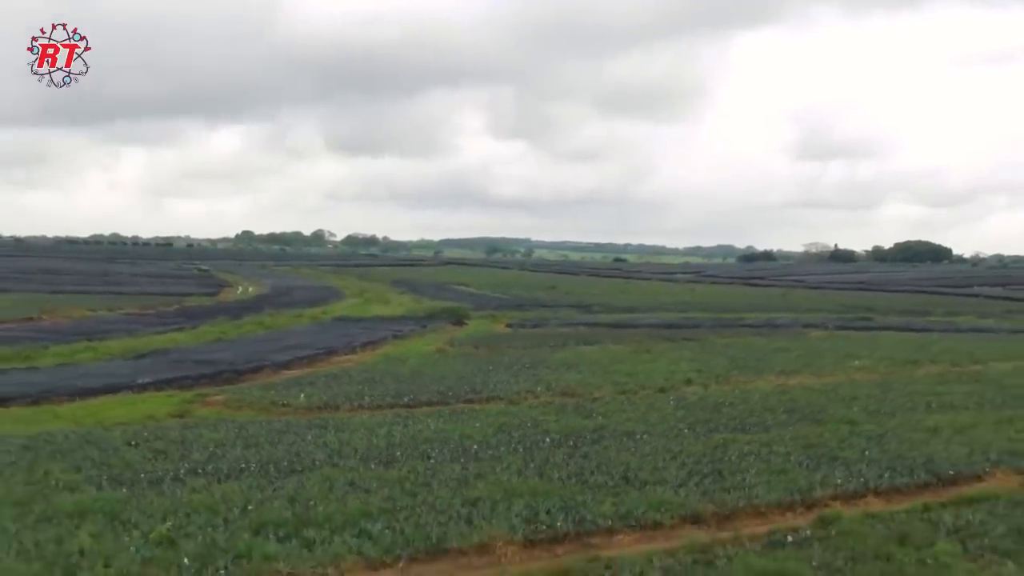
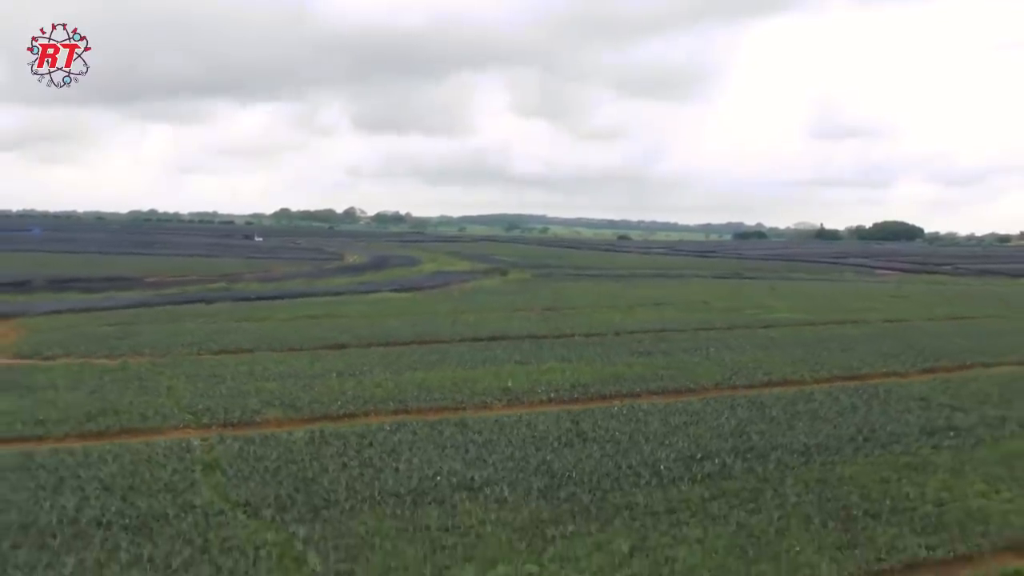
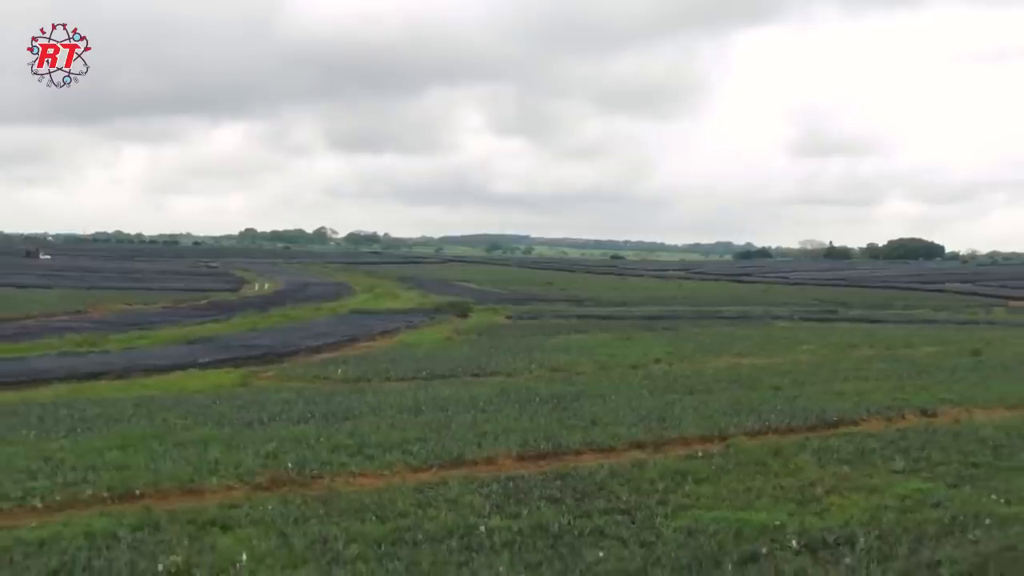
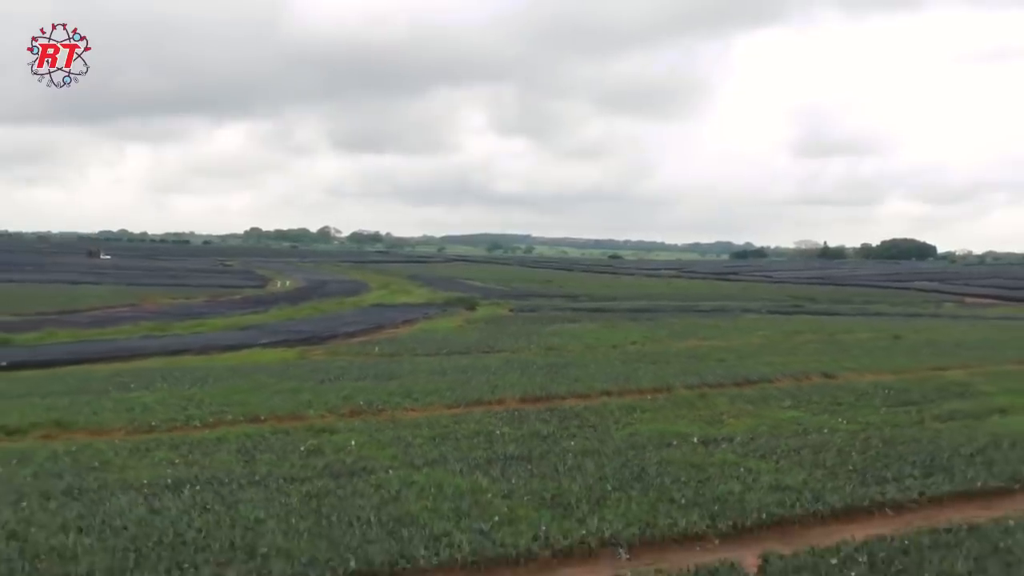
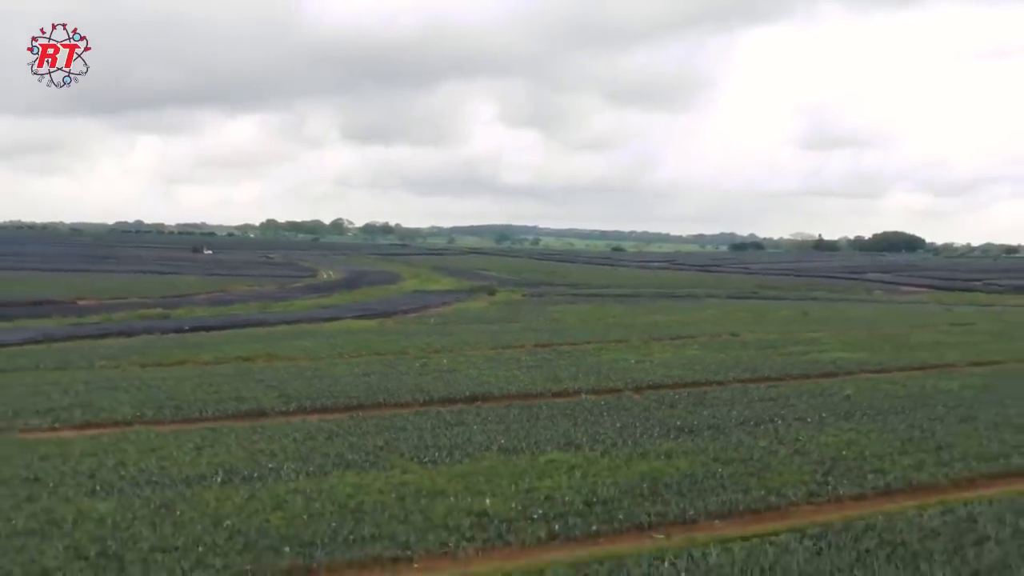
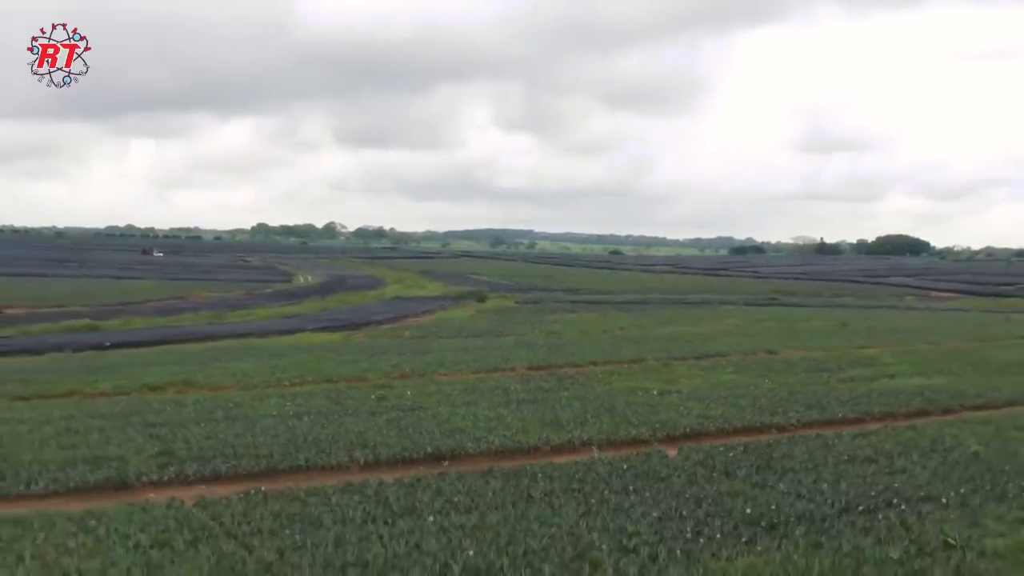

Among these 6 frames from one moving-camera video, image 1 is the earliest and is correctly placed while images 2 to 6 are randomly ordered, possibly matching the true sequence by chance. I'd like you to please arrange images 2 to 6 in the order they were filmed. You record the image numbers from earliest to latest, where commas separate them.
3, 4, 6, 5, 2
